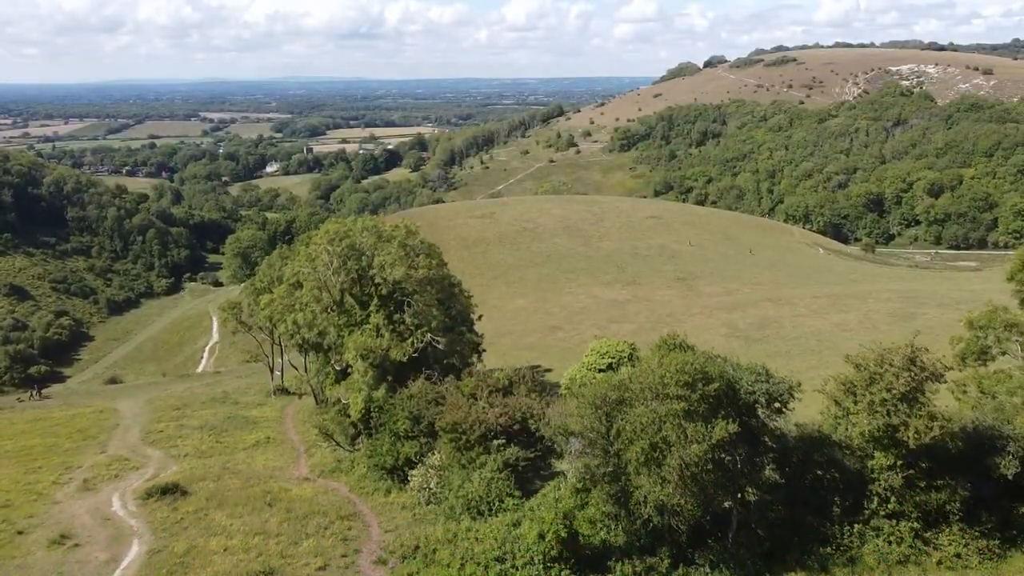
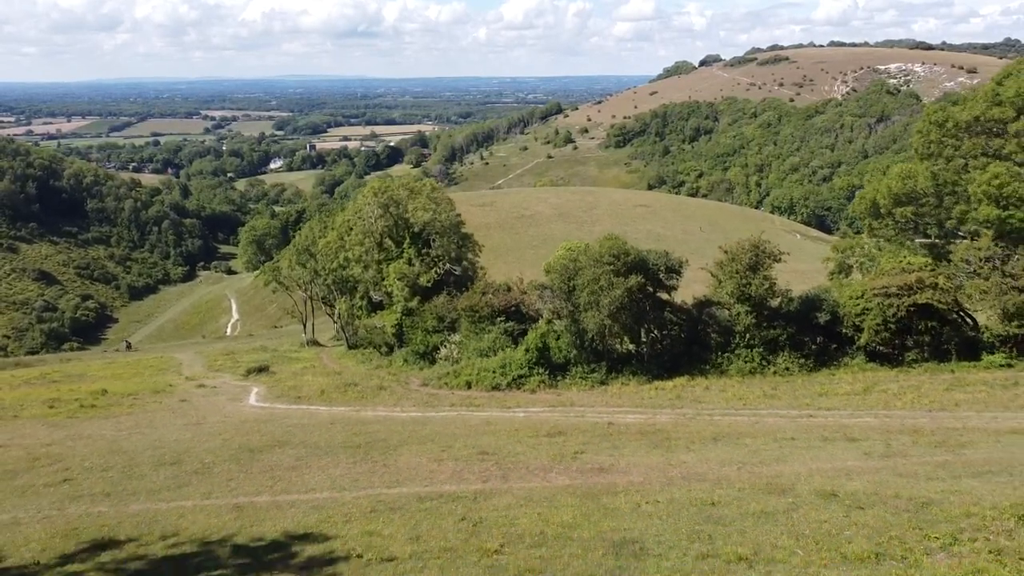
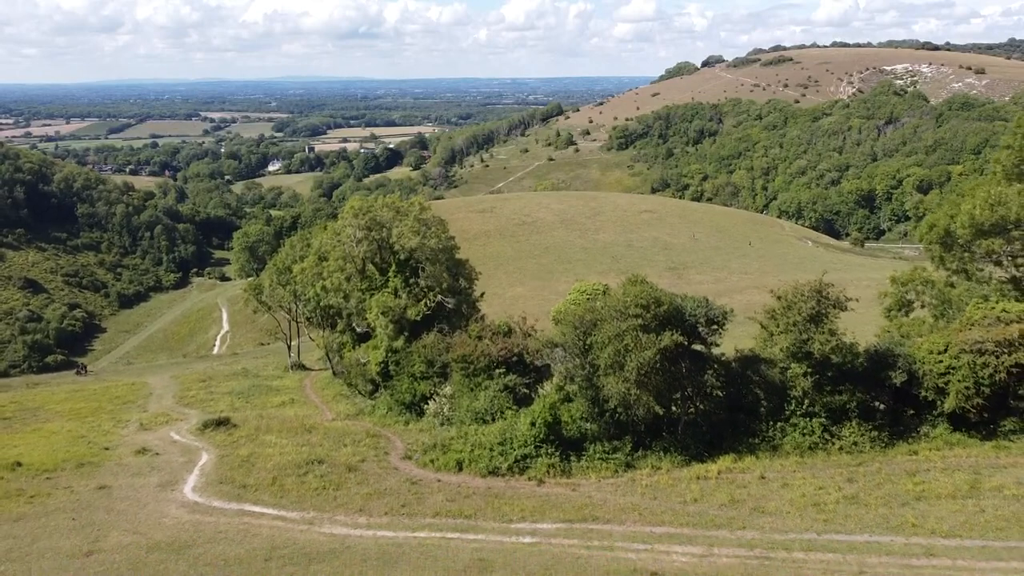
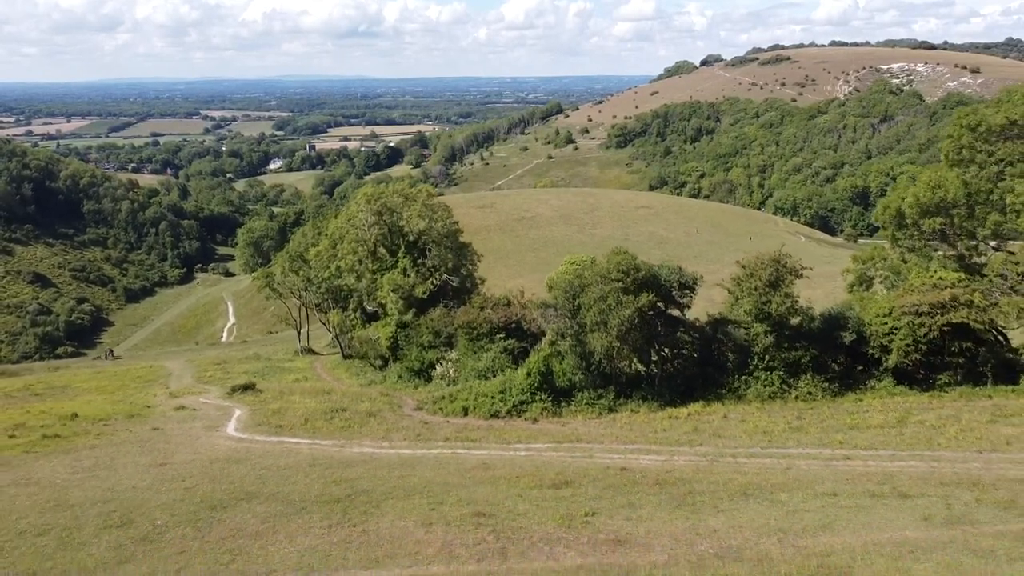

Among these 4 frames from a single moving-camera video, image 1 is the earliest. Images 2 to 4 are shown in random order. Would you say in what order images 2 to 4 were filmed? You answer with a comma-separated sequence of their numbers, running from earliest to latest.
3, 4, 2
